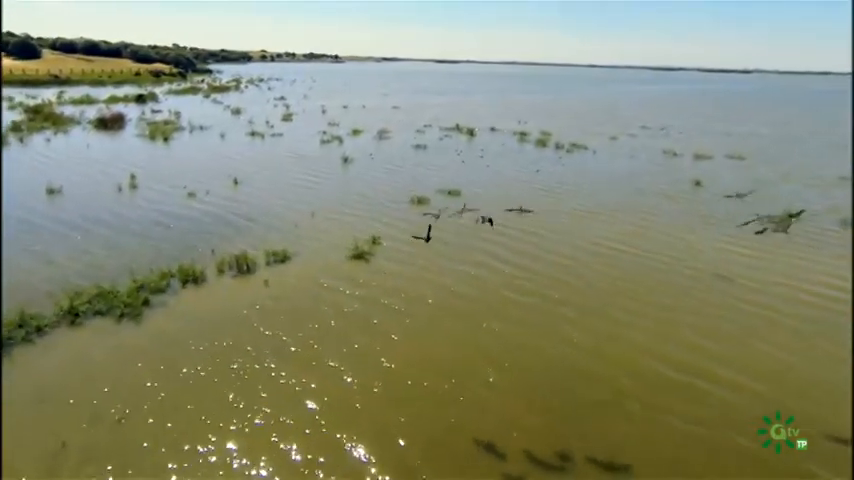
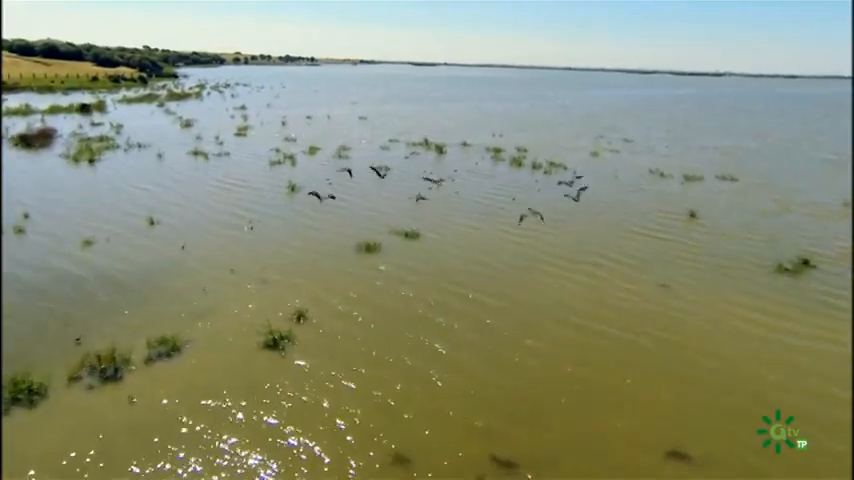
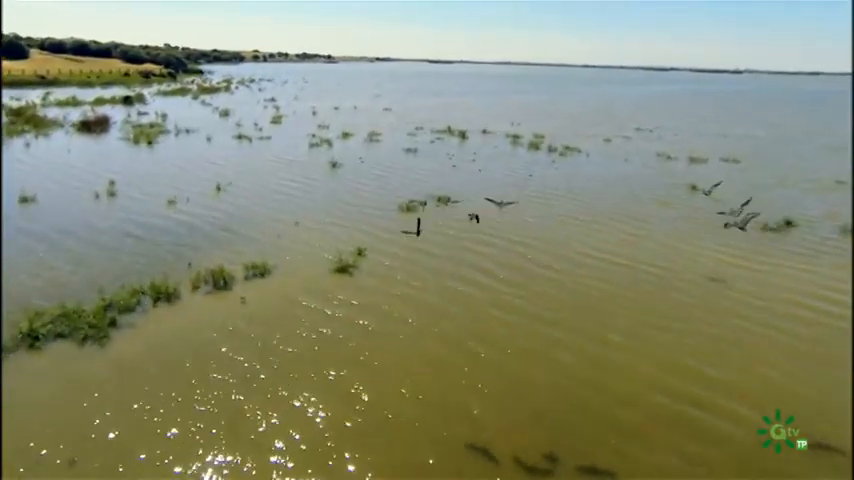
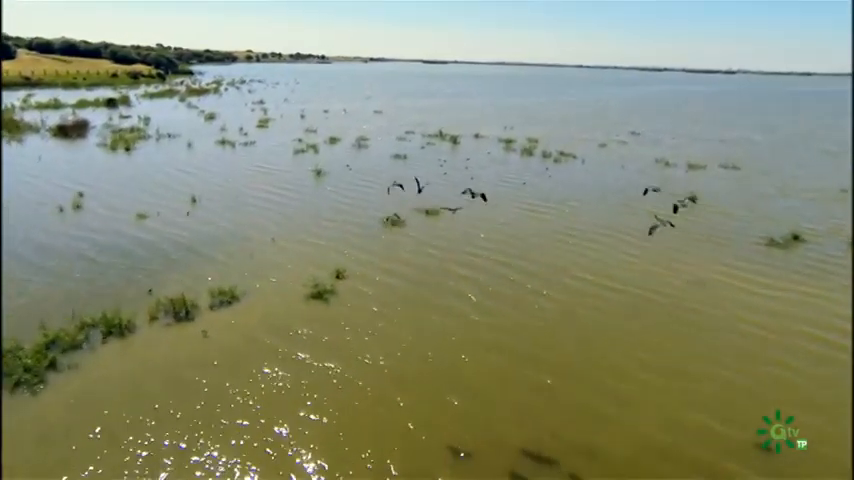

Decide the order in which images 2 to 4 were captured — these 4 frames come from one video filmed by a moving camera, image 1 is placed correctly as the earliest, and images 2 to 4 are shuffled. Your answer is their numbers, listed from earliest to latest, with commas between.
3, 4, 2
